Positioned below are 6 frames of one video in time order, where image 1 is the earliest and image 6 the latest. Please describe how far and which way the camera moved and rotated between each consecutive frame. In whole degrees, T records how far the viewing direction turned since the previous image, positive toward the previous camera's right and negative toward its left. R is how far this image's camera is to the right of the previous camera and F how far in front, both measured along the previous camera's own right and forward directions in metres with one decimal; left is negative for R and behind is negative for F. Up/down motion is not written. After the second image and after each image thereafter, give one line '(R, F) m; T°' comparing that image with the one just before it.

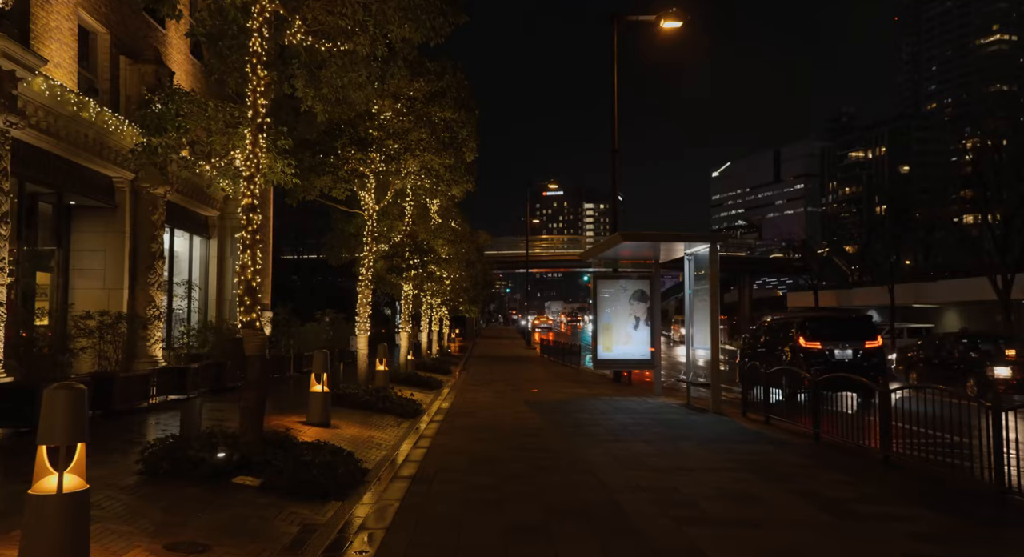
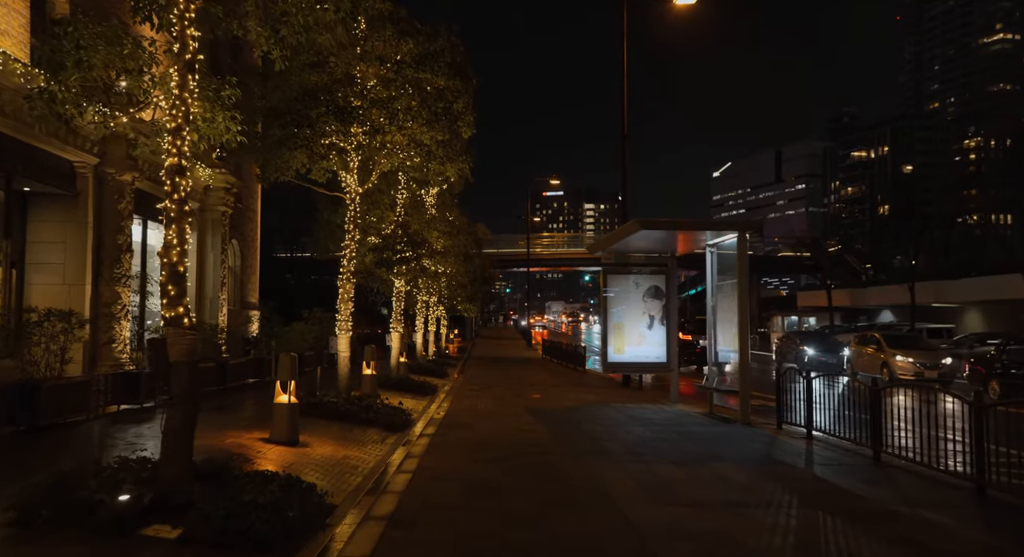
(0.0, +1.8) m; 0°
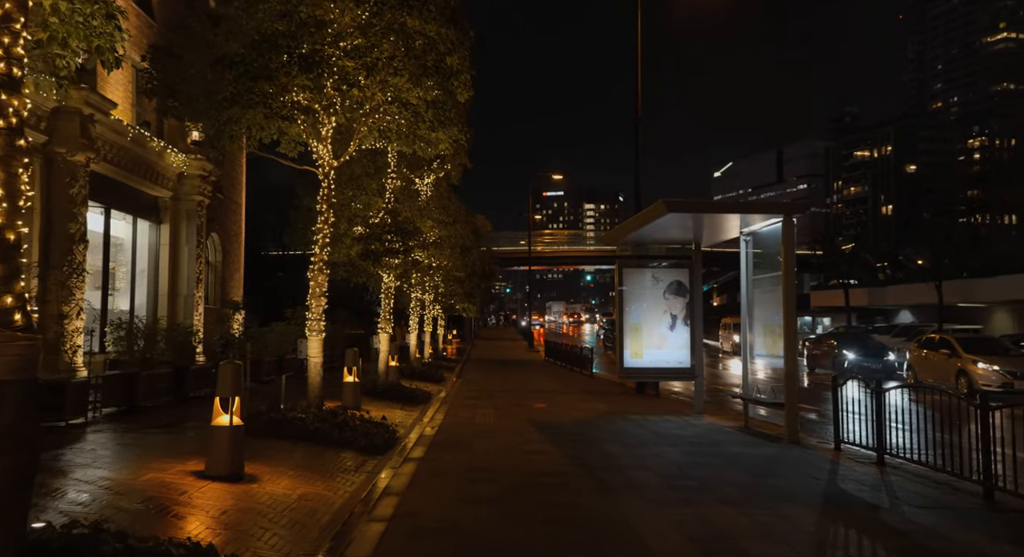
(-0.1, +2.2) m; 0°
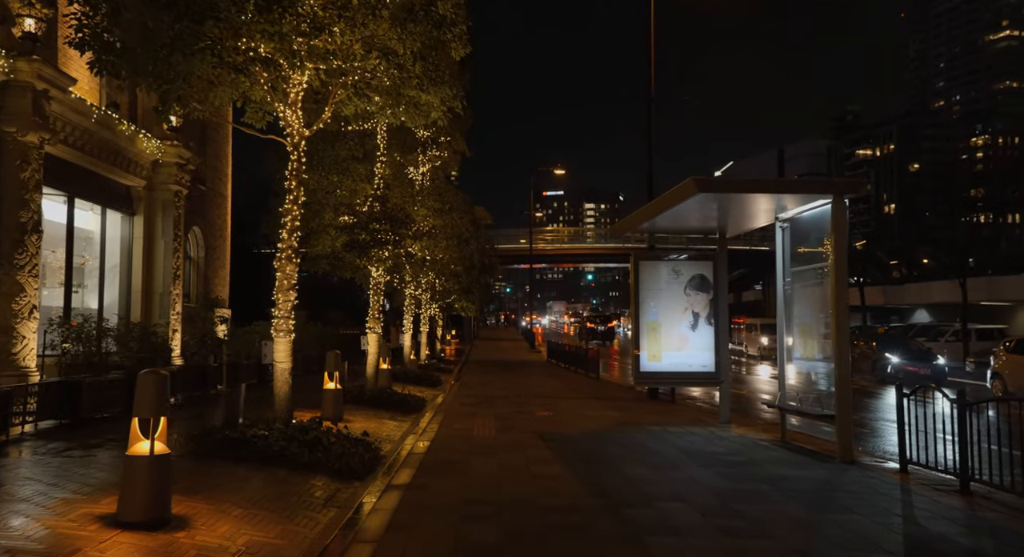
(-0.1, +1.7) m; 0°
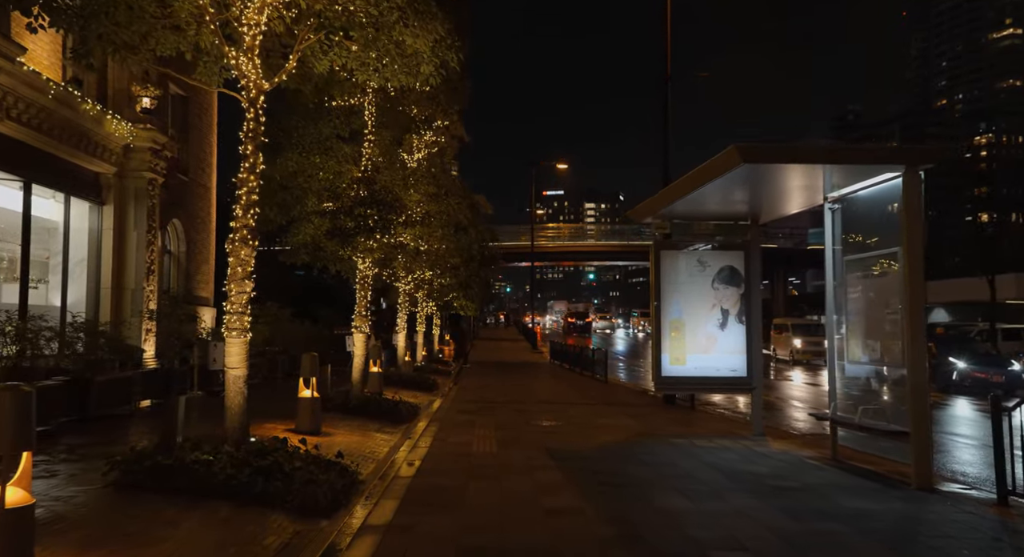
(-0.1, +1.7) m; 0°
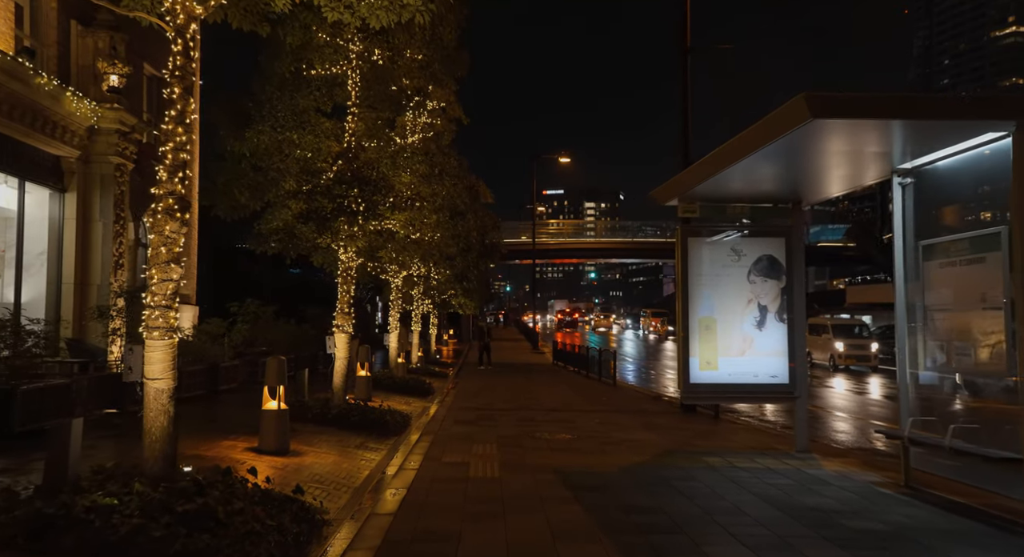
(-0.1, +1.8) m; 0°
